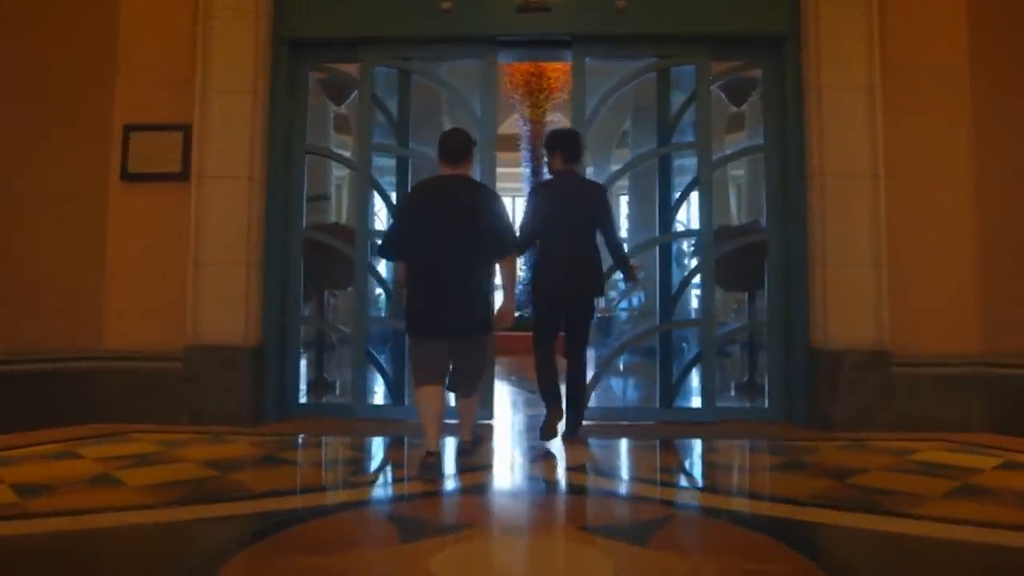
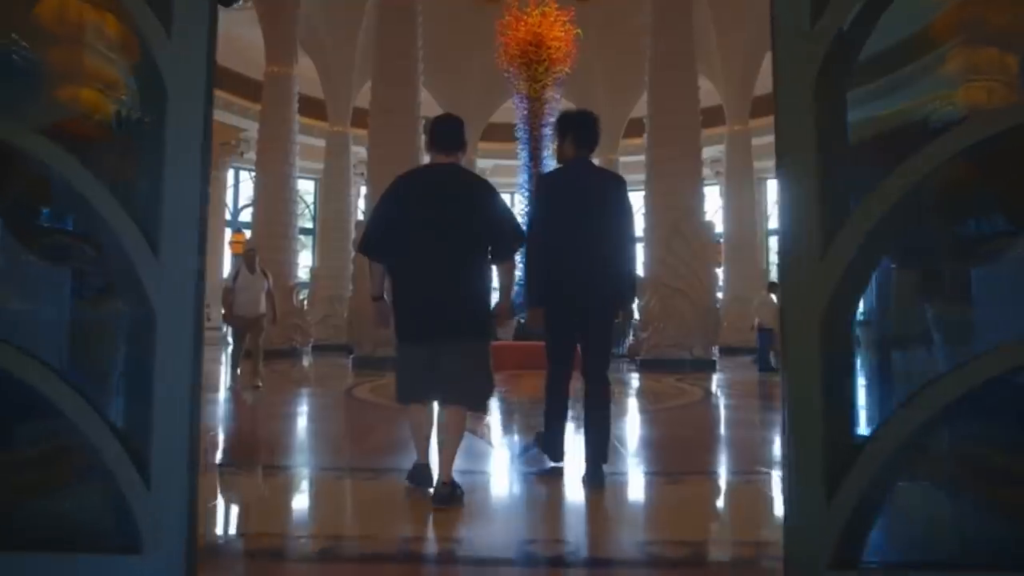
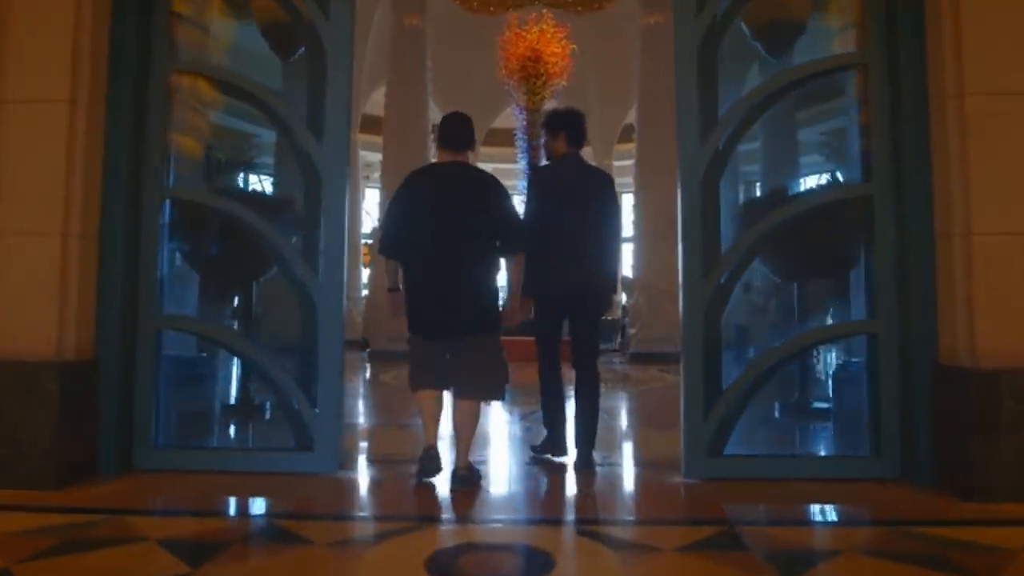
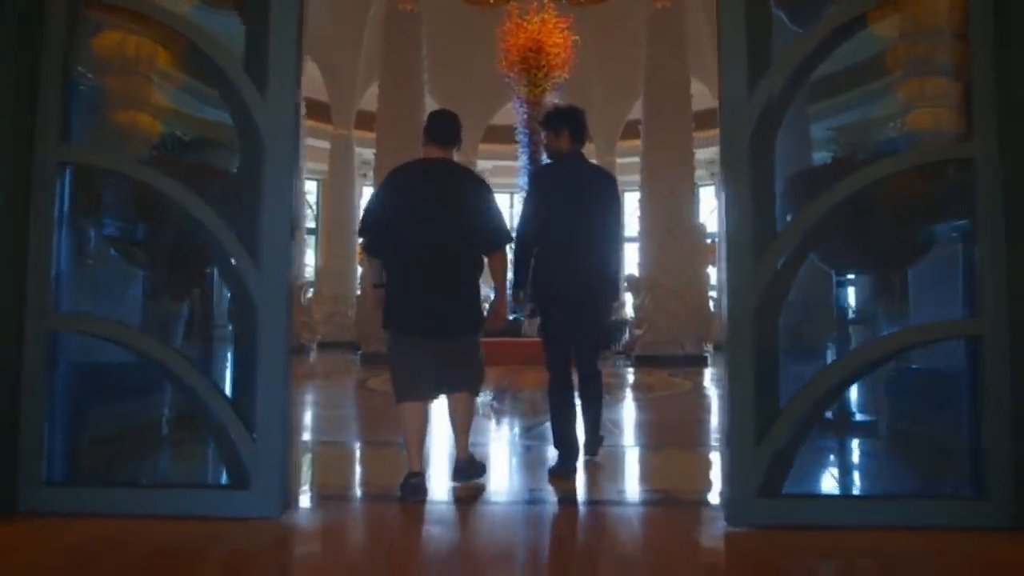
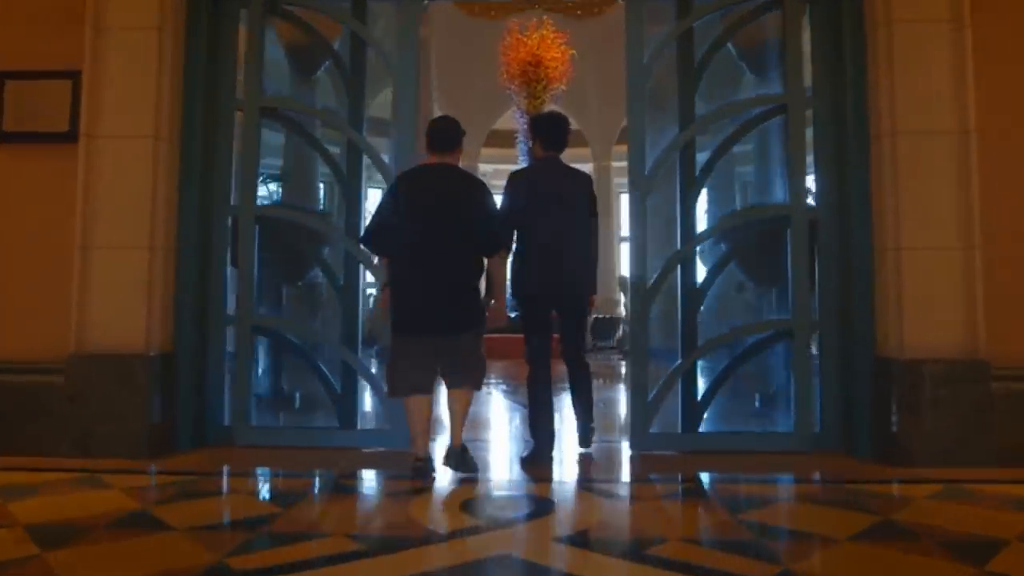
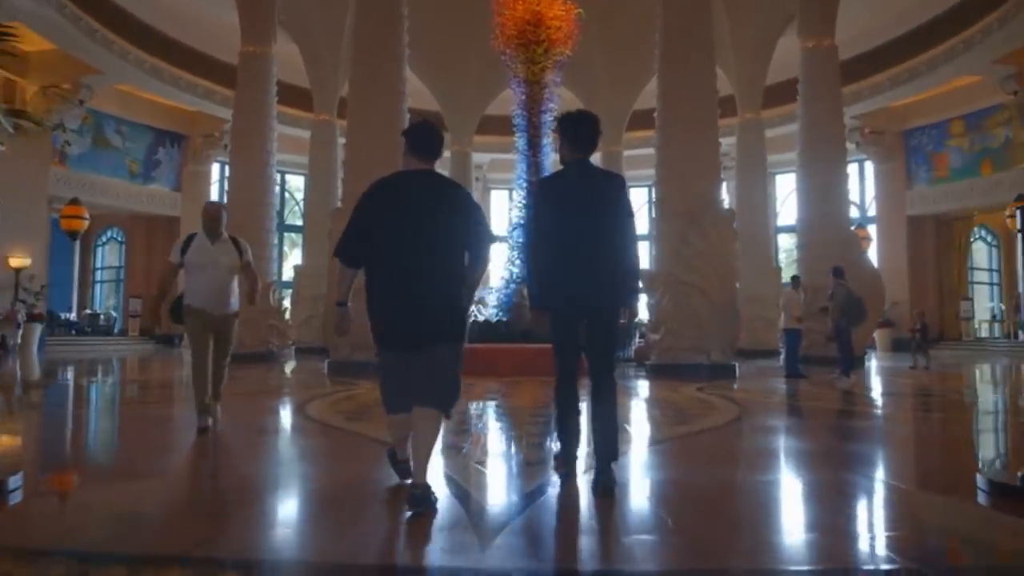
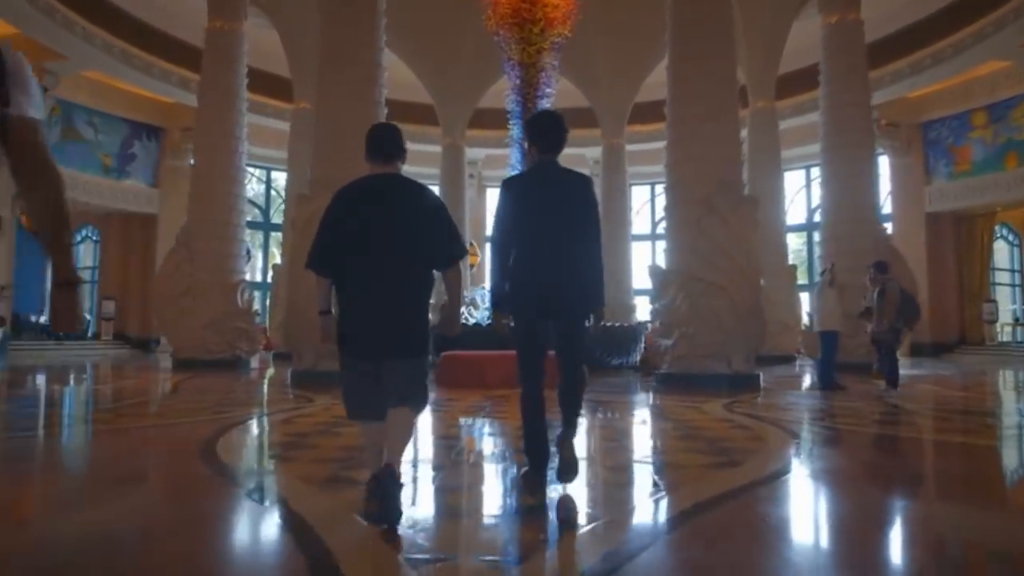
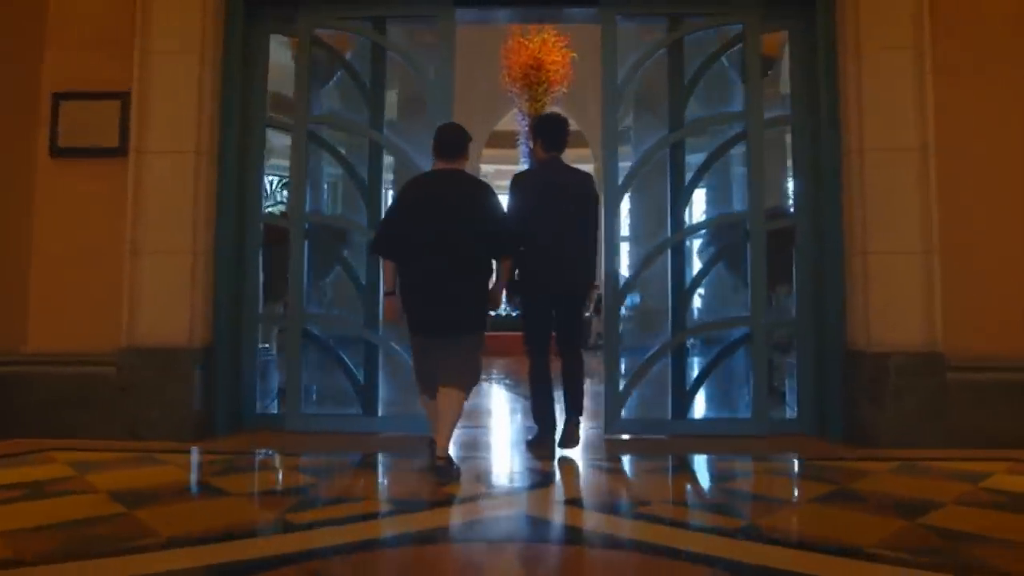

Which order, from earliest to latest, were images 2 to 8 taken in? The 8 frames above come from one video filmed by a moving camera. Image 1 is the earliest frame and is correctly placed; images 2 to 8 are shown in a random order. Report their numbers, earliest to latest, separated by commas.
8, 5, 3, 4, 2, 6, 7
